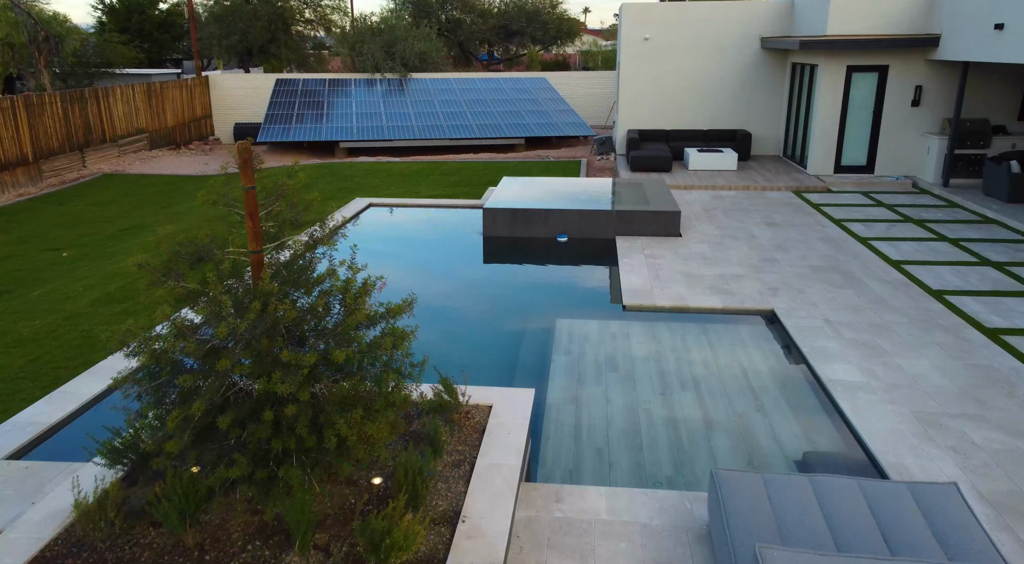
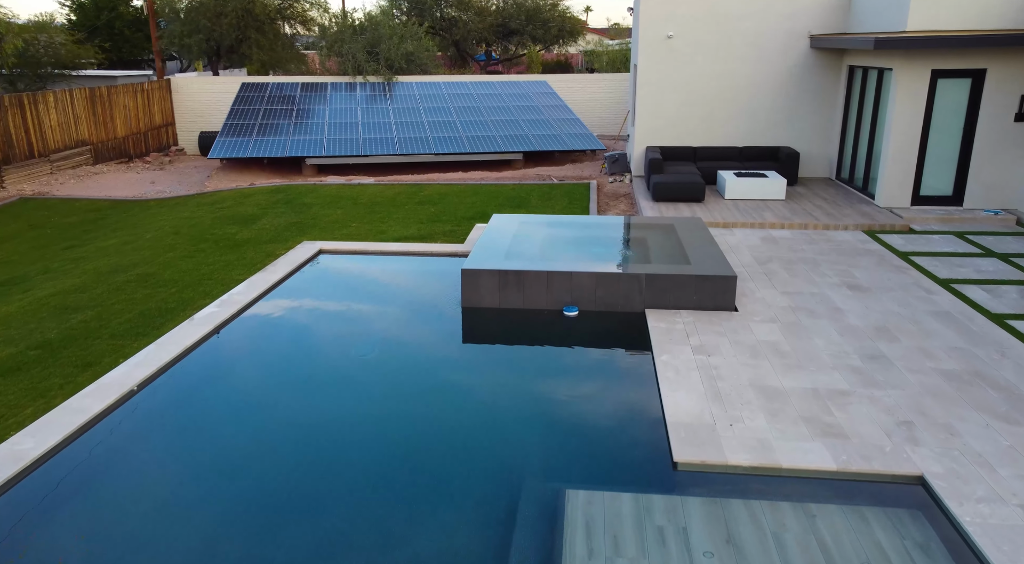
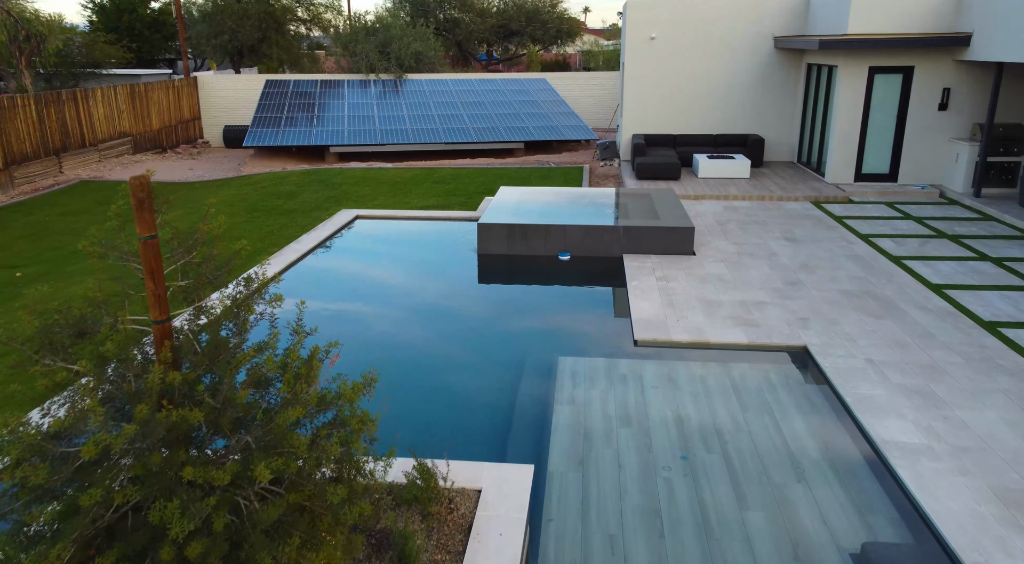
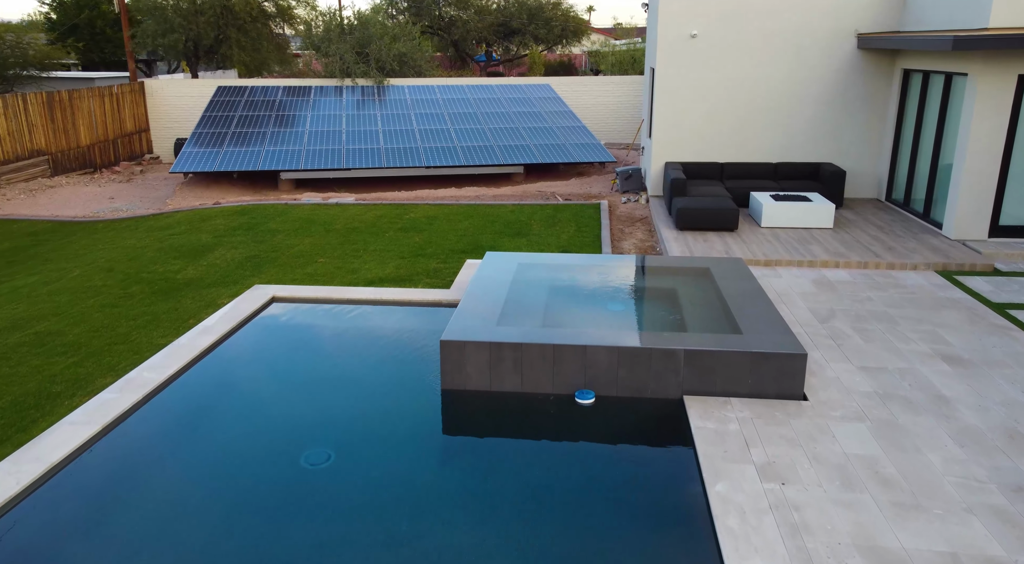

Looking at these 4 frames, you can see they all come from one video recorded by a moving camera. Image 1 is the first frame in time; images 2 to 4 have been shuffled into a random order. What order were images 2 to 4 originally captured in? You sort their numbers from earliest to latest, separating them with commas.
3, 2, 4
